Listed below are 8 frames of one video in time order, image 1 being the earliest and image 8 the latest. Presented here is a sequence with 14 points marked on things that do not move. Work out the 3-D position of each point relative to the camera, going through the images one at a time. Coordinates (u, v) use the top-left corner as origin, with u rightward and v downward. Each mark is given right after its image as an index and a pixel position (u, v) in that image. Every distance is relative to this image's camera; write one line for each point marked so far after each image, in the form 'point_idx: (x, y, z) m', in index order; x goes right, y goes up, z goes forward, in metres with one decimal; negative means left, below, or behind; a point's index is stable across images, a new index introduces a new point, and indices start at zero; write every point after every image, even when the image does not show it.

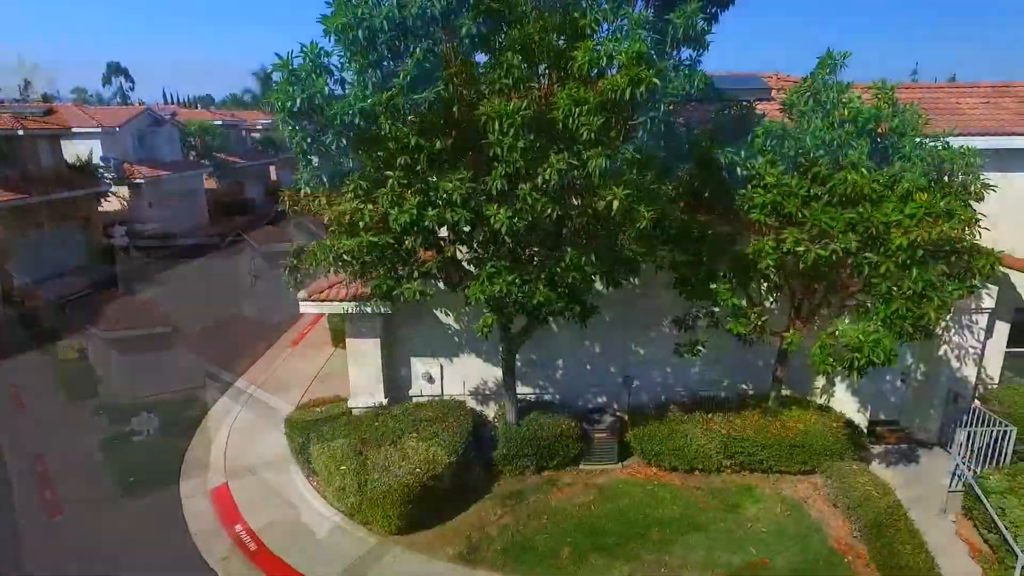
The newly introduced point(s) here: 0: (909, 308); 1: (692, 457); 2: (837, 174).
0: (+5.6, -0.3, +6.4) m
1: (+3.5, -3.3, +9.0) m
2: (+4.7, +1.7, +6.7) m
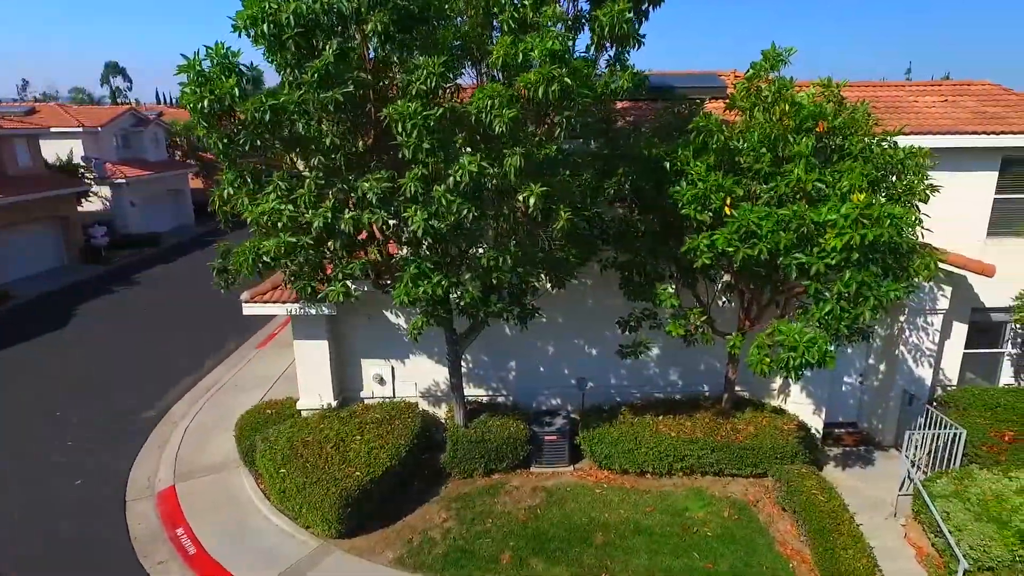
0: (+4.6, -0.3, +6.3) m
1: (+2.5, -3.3, +8.9) m
2: (+3.7, +1.7, +6.6) m
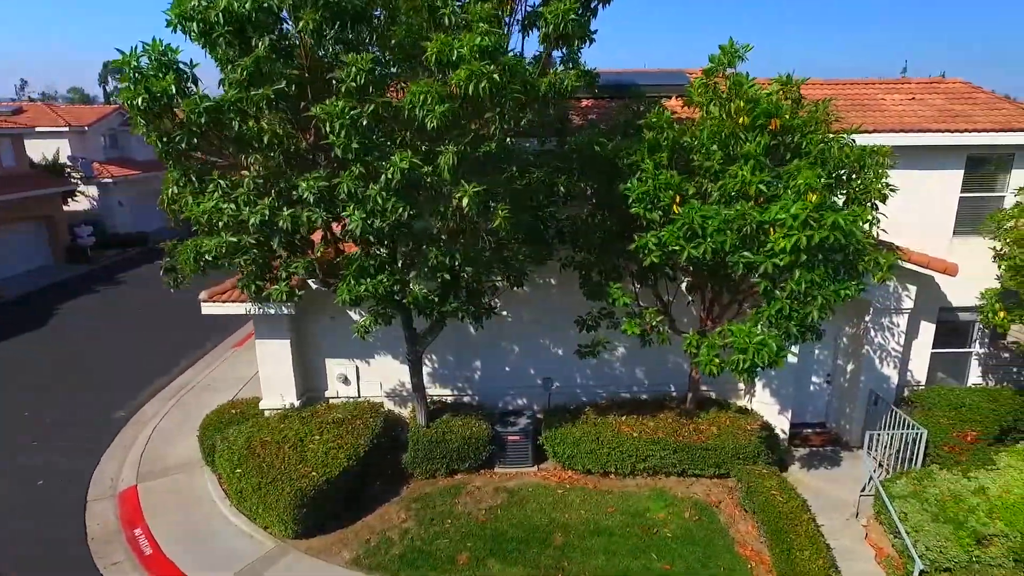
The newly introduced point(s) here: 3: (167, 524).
0: (+3.8, -0.3, +6.2) m
1: (+1.8, -3.3, +8.8) m
2: (+2.9, +1.7, +6.5) m
3: (-6.2, -4.3, +8.3) m
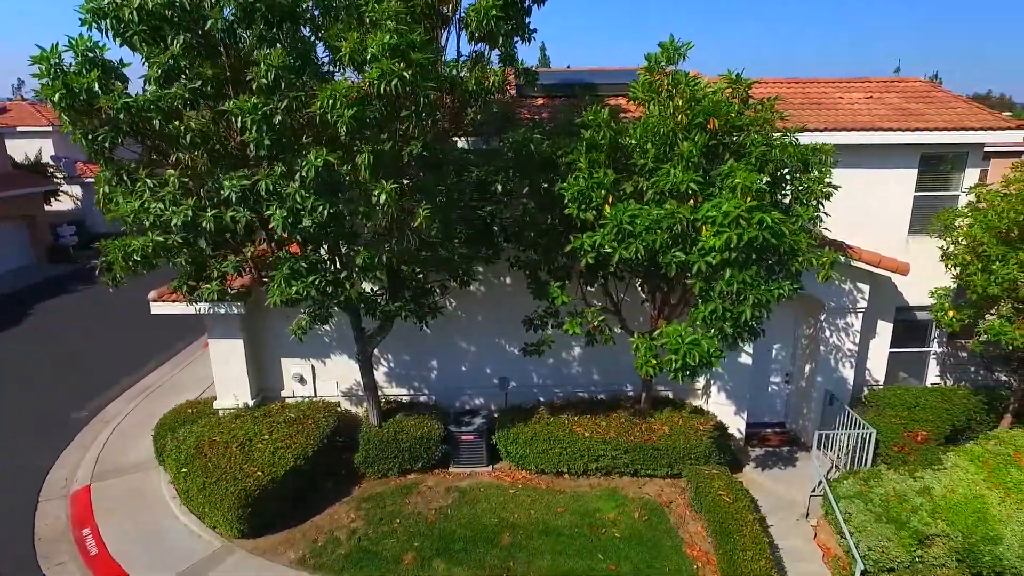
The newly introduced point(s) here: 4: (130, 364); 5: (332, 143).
0: (+2.9, -0.3, +6.2) m
1: (+0.8, -3.3, +8.8) m
2: (+2.0, +1.7, +6.5) m
3: (-7.2, -4.3, +8.3) m
4: (-11.4, -2.3, +13.7) m
5: (-2.1, +1.7, +5.5) m
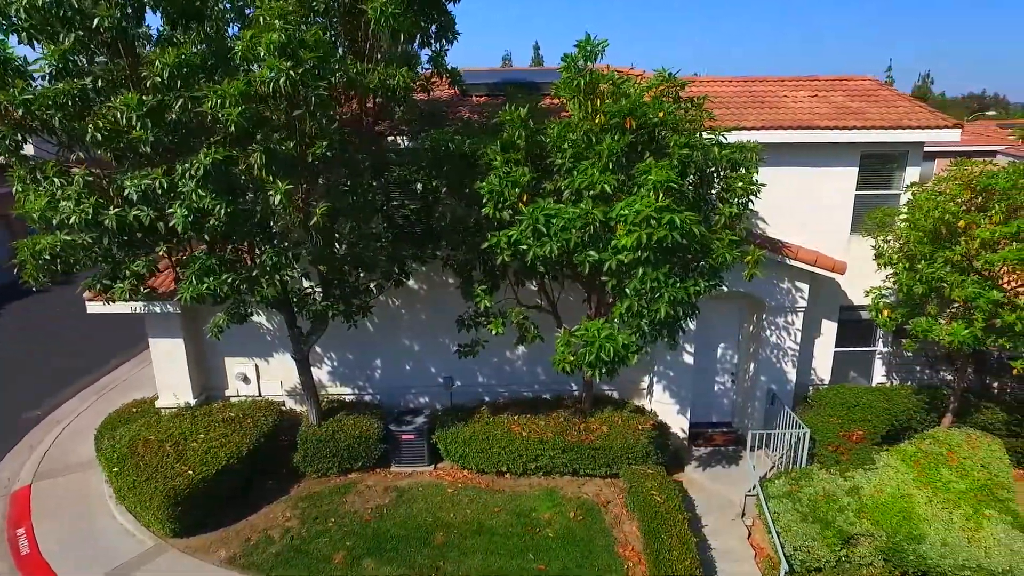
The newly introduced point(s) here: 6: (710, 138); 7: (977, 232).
0: (+1.8, -0.3, +6.2) m
1: (-0.3, -3.3, +8.8) m
2: (+0.9, +1.7, +6.5) m
3: (-8.3, -4.3, +8.3) m
4: (-12.6, -2.2, +13.7) m
5: (-3.3, +1.7, +5.4) m
6: (+3.1, +2.3, +7.1) m
7: (+7.1, +0.9, +7.0) m
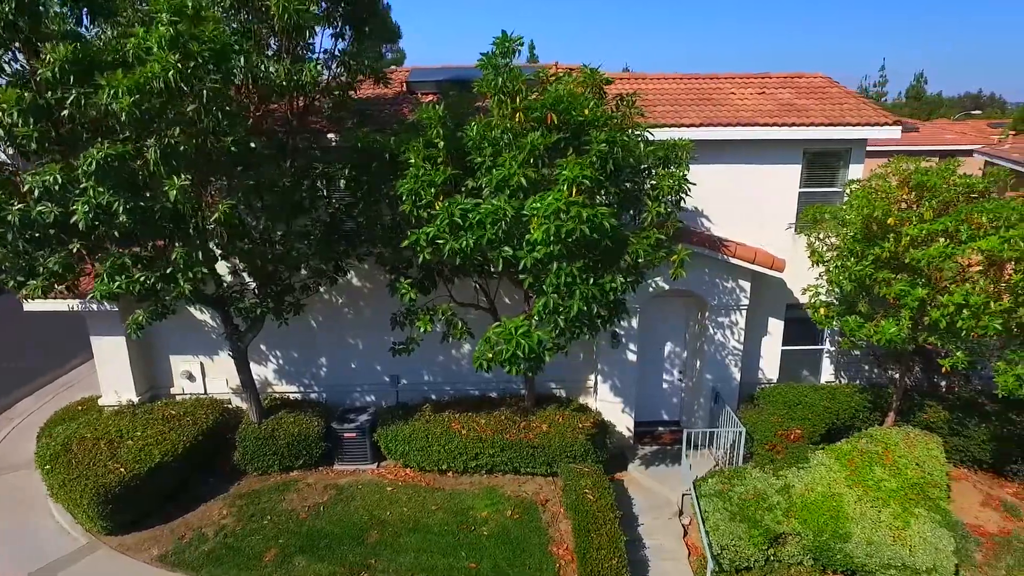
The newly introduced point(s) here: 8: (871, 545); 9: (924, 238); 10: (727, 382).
0: (+0.6, -0.2, +6.1) m
1: (-1.5, -3.3, +8.7) m
2: (-0.3, +1.7, +6.4) m
3: (-9.5, -4.2, +8.3) m
4: (-13.7, -2.2, +13.7) m
5: (-4.4, +1.8, +5.4) m
6: (+1.9, +2.4, +7.1) m
7: (+6.0, +0.9, +6.9) m
8: (+5.3, -3.8, +6.8) m
9: (+6.2, +0.8, +6.9) m
10: (+4.3, -1.9, +9.2) m
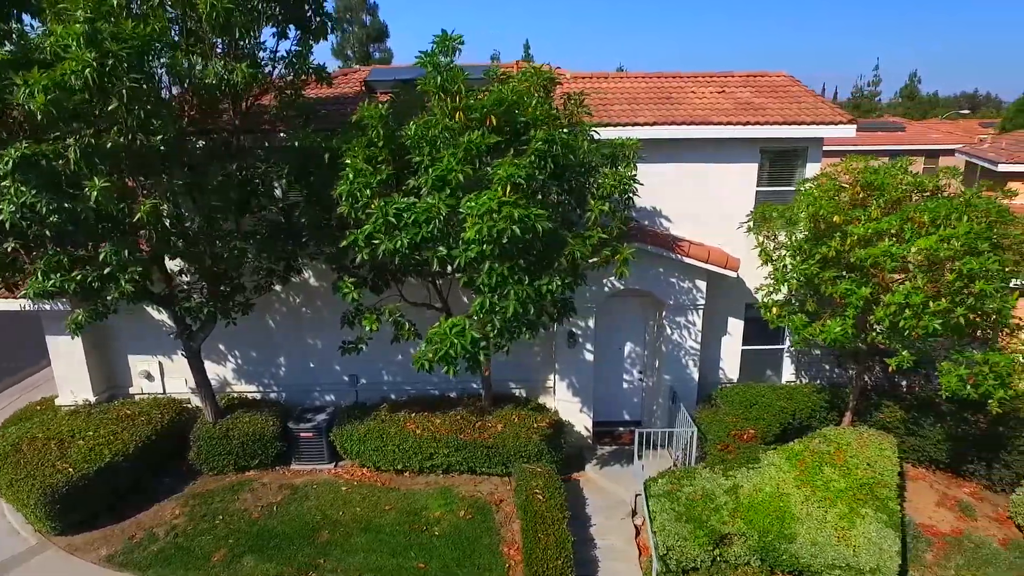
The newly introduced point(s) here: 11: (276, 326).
0: (-0.2, -0.2, +6.1) m
1: (-2.3, -3.2, +8.7) m
2: (-1.1, +1.8, +6.4) m
3: (-10.3, -4.2, +8.2) m
4: (-14.5, -2.2, +13.7) m
5: (-5.3, +1.8, +5.4) m
6: (+1.1, +2.4, +7.1) m
7: (+5.1, +0.9, +6.9) m
8: (+4.5, -3.8, +6.8) m
9: (+5.4, +0.8, +6.9) m
10: (+3.4, -1.9, +9.1) m
11: (-4.8, -0.8, +9.4) m
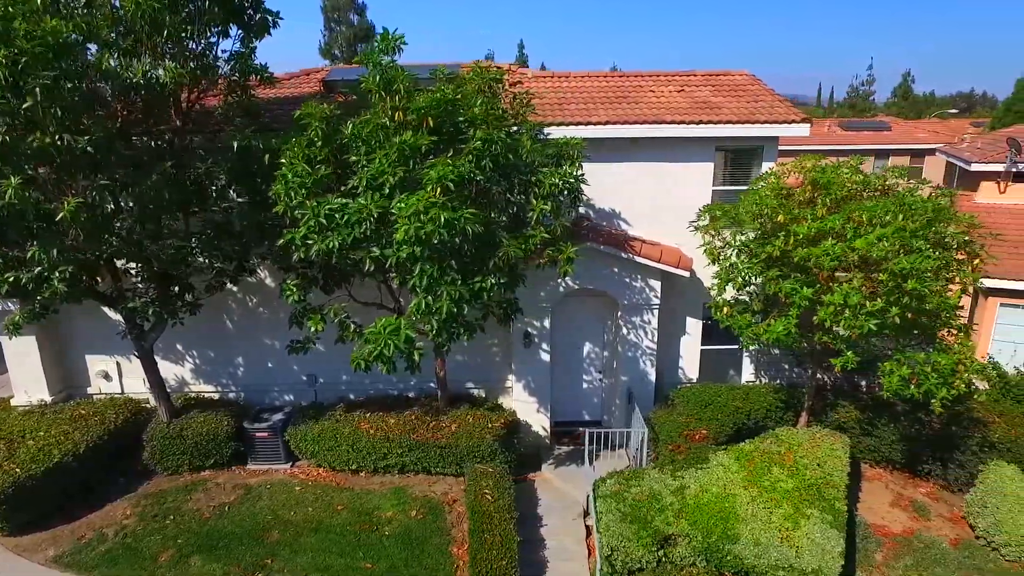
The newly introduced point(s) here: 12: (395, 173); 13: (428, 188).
0: (-1.1, -0.2, +6.1) m
1: (-3.2, -3.2, +8.7) m
2: (-2.0, +1.8, +6.4) m
3: (-11.2, -4.2, +8.2) m
4: (-15.4, -2.2, +13.7) m
5: (-6.1, +1.8, +5.4) m
6: (+0.2, +2.4, +7.0) m
7: (+4.3, +0.9, +6.8) m
8: (+3.6, -3.8, +6.7) m
9: (+4.5, +0.8, +6.8) m
10: (+2.6, -1.9, +9.1) m
11: (-5.7, -0.8, +9.4) m
12: (-1.5, +1.5, +6.1) m
13: (-1.0, +1.3, +6.0) m
